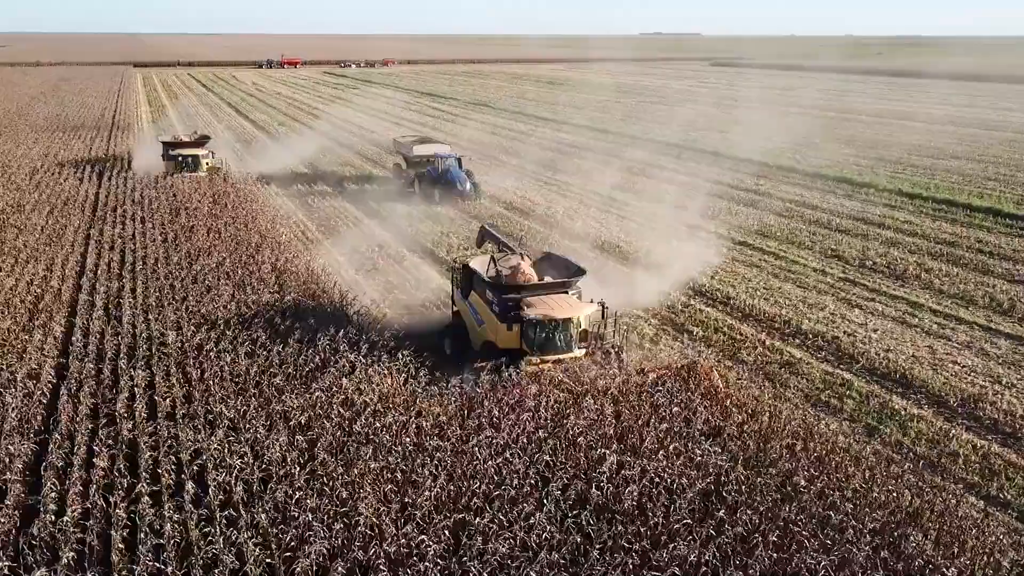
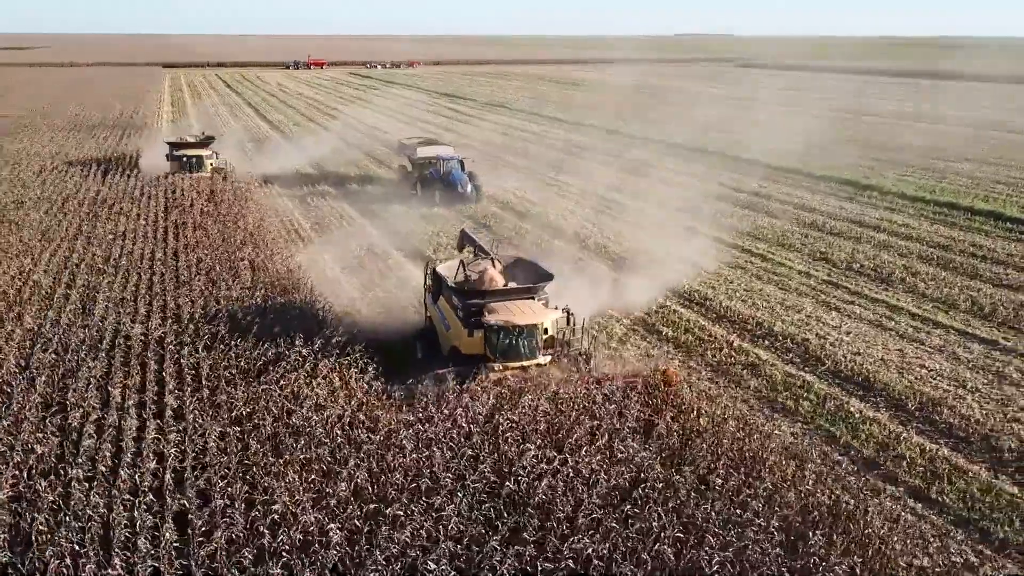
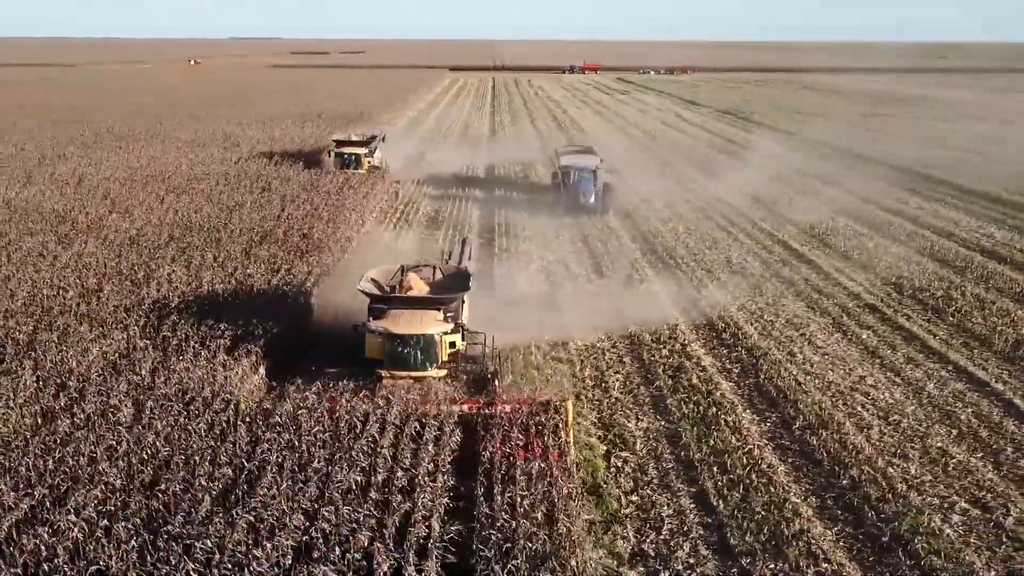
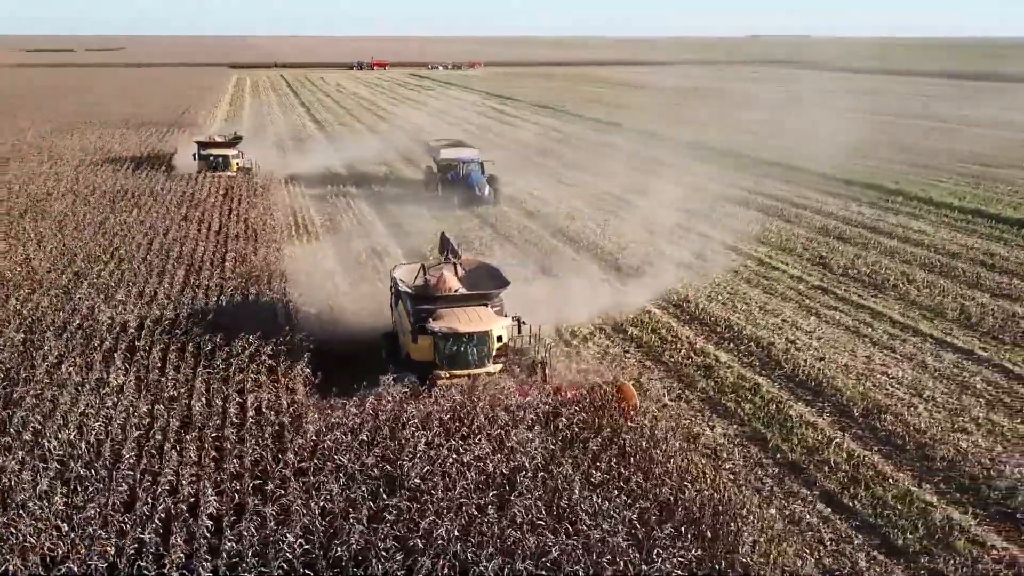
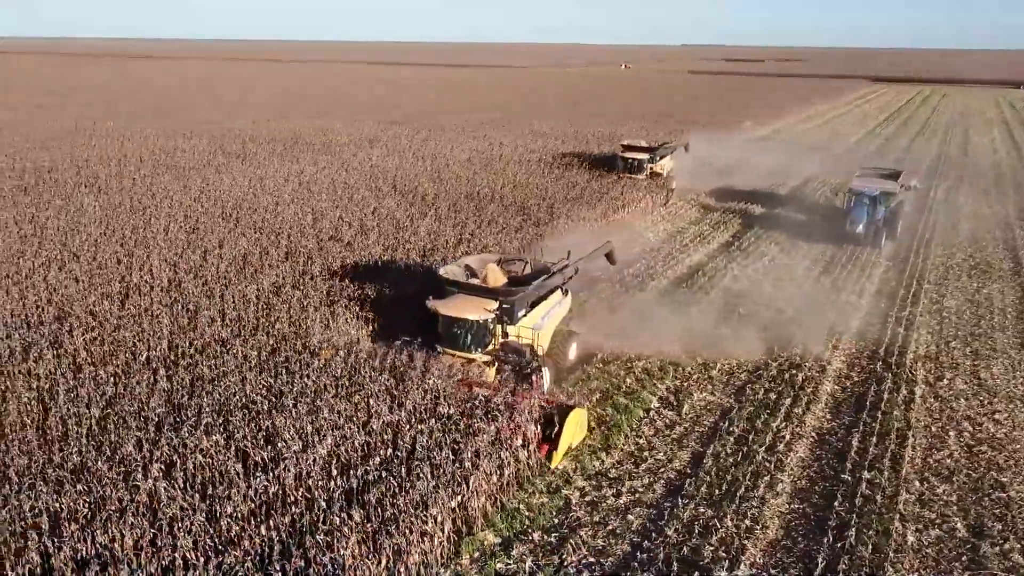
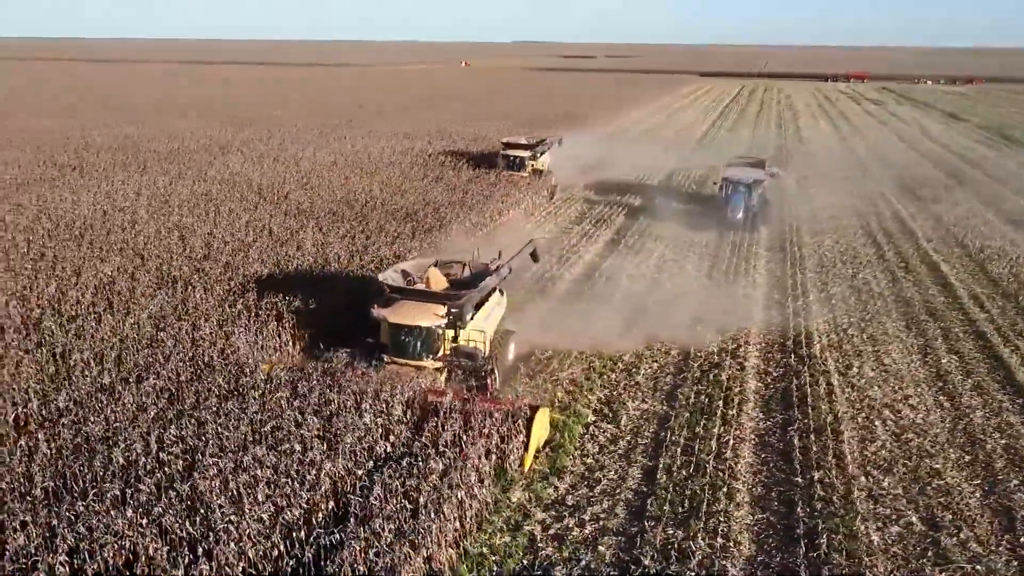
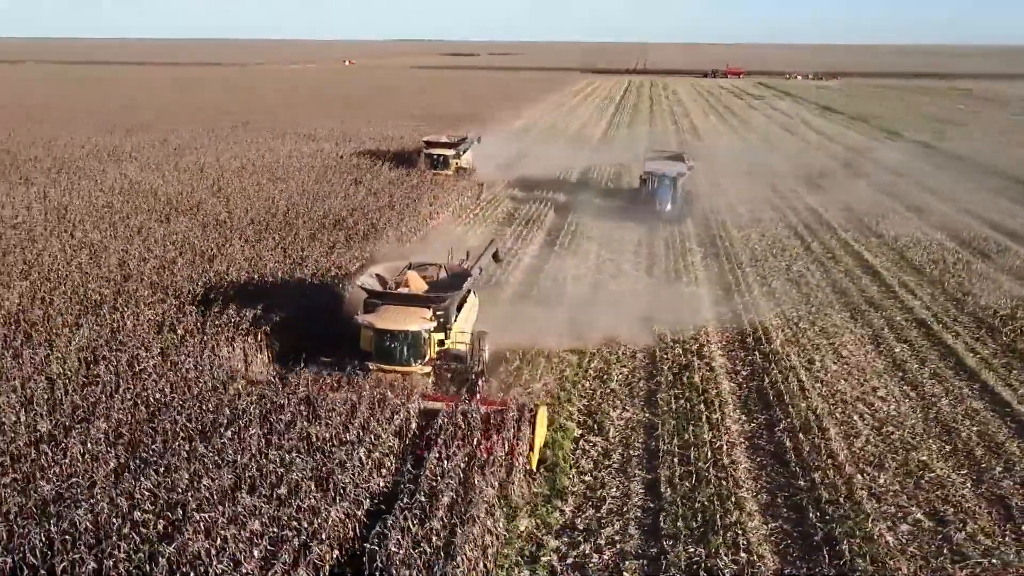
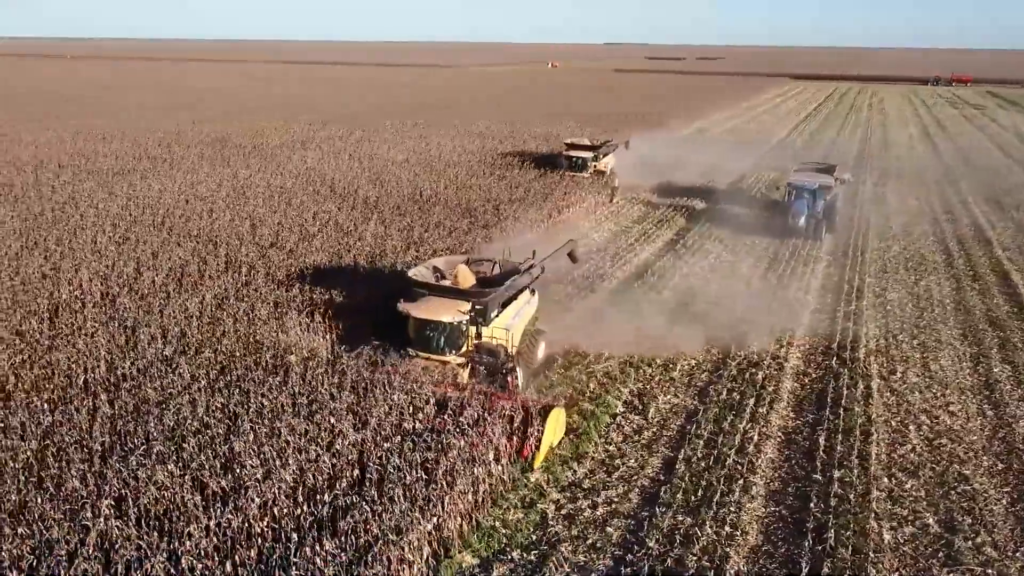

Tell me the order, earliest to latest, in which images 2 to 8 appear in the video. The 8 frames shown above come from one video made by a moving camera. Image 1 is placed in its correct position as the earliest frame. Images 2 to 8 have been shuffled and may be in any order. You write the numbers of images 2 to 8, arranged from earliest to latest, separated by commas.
2, 4, 3, 7, 6, 8, 5
